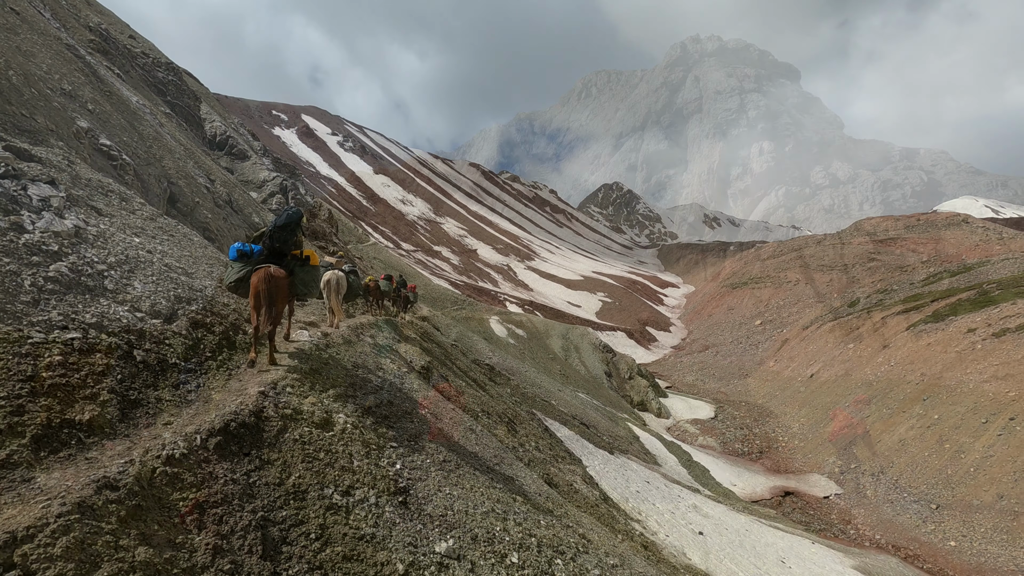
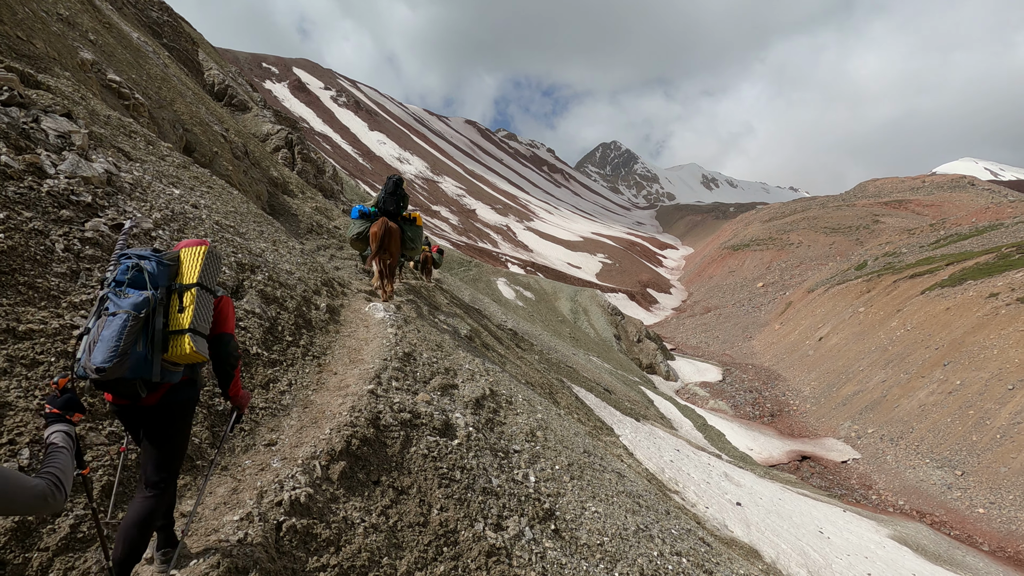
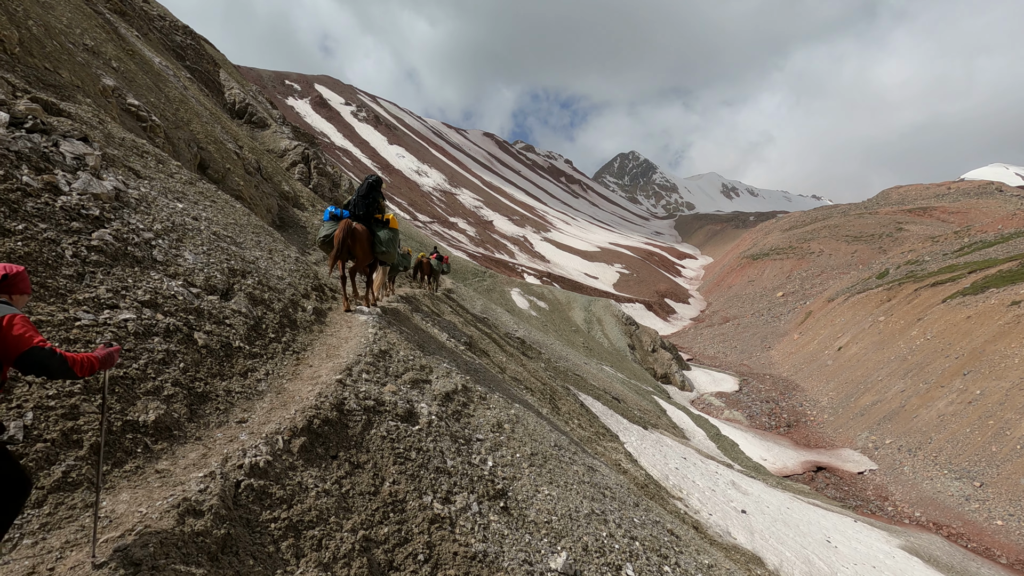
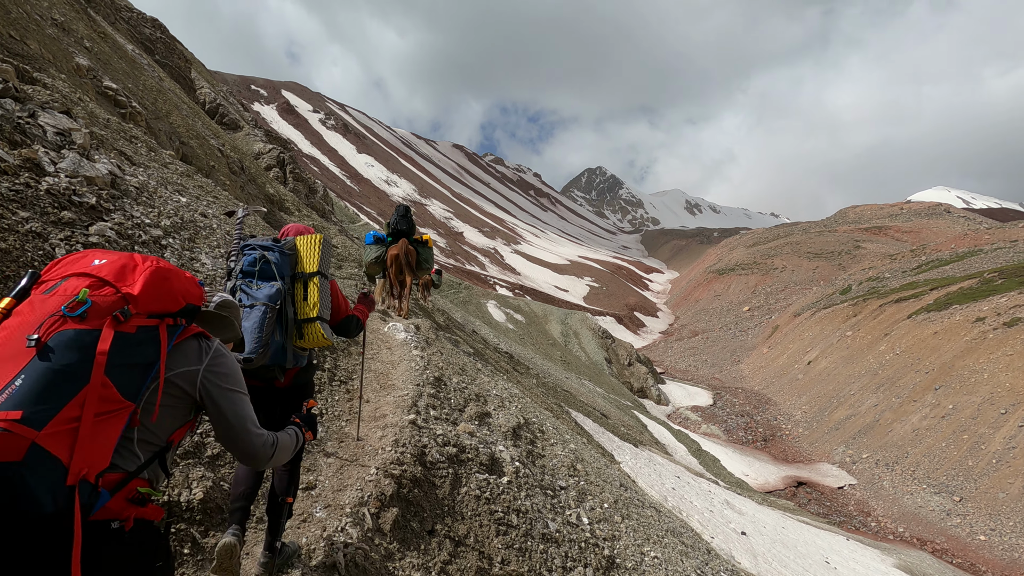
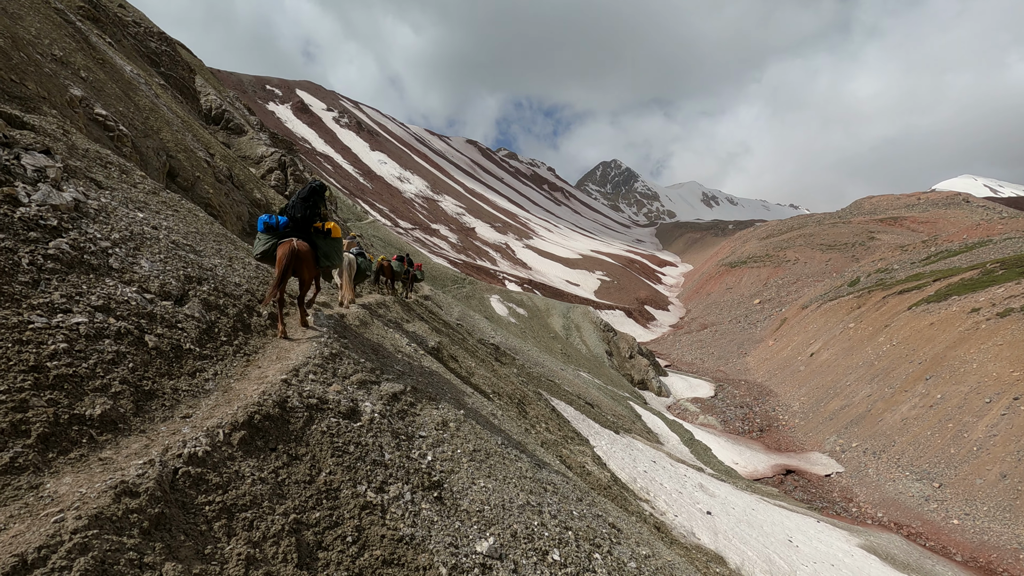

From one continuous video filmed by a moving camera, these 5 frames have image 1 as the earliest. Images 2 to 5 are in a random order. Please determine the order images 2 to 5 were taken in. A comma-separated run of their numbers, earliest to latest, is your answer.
5, 3, 2, 4
